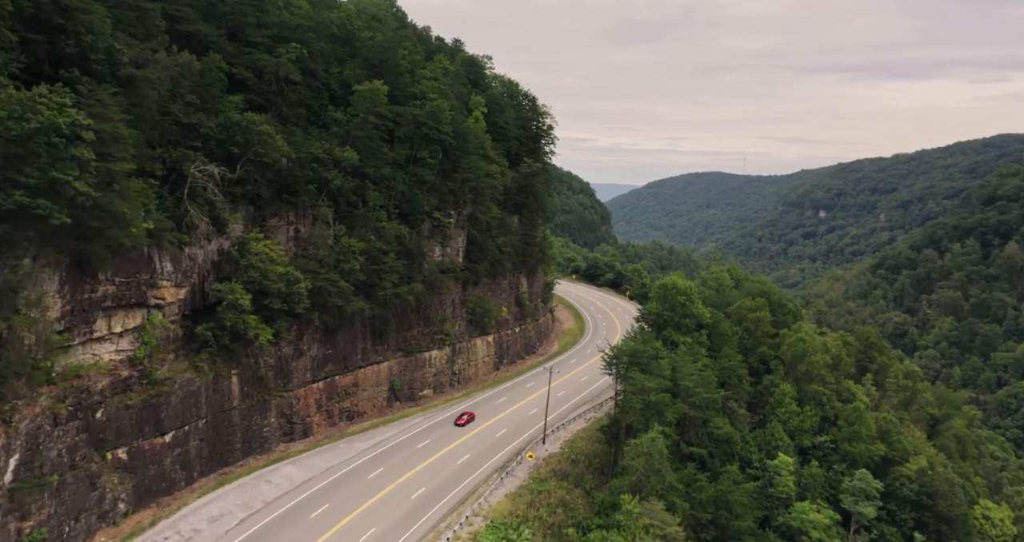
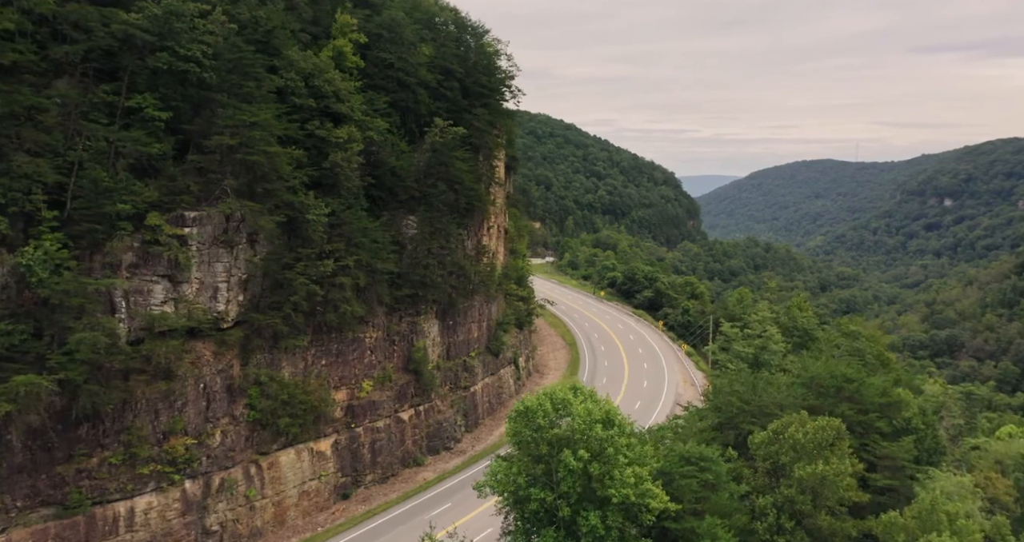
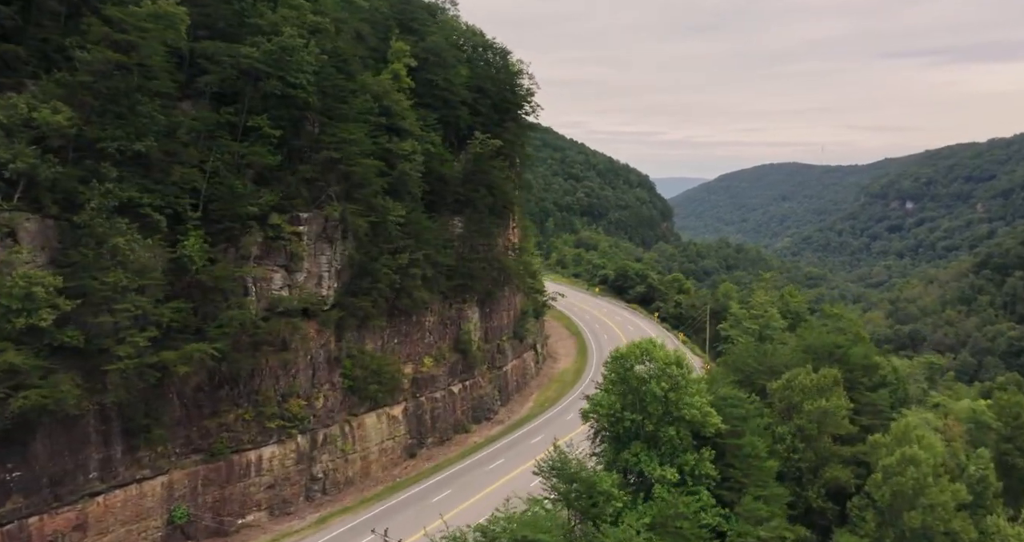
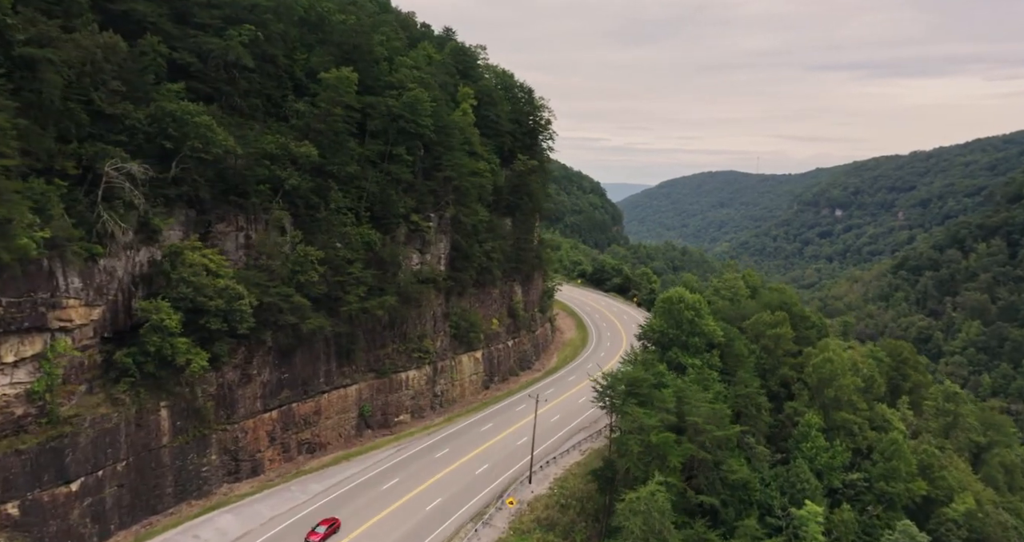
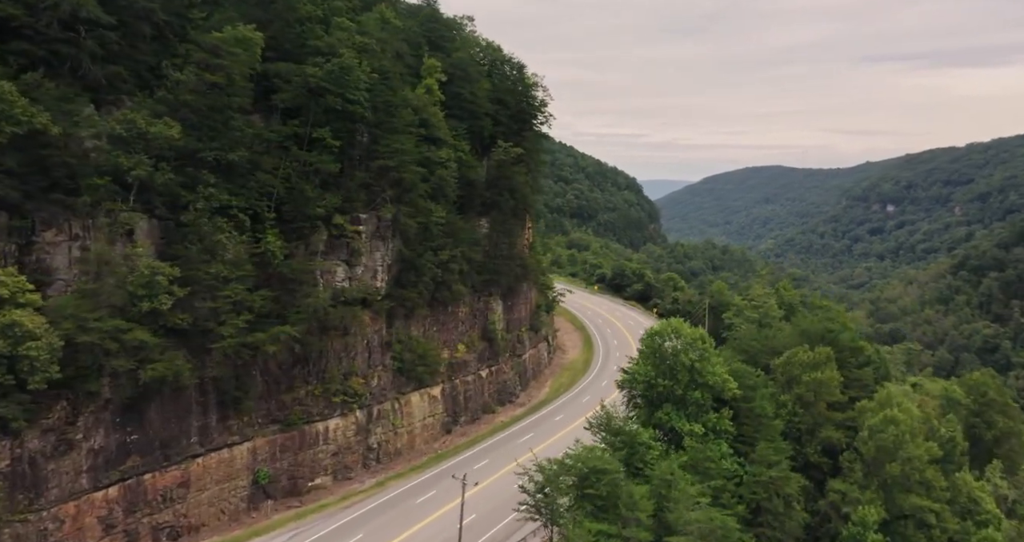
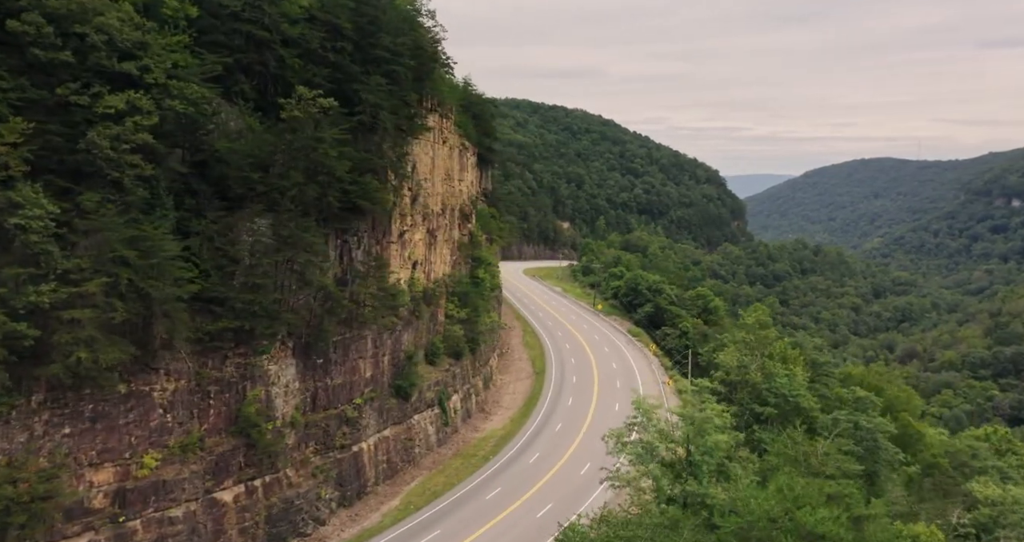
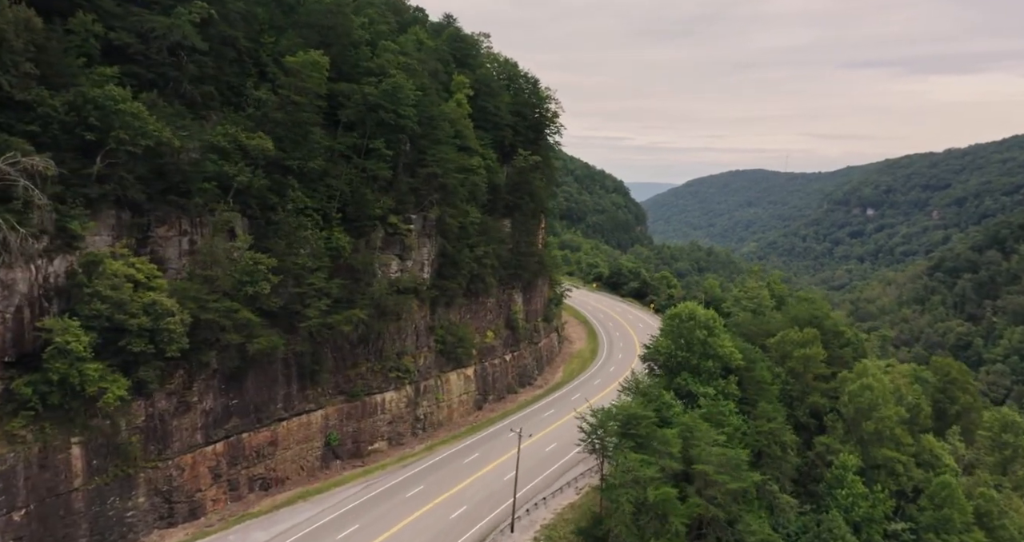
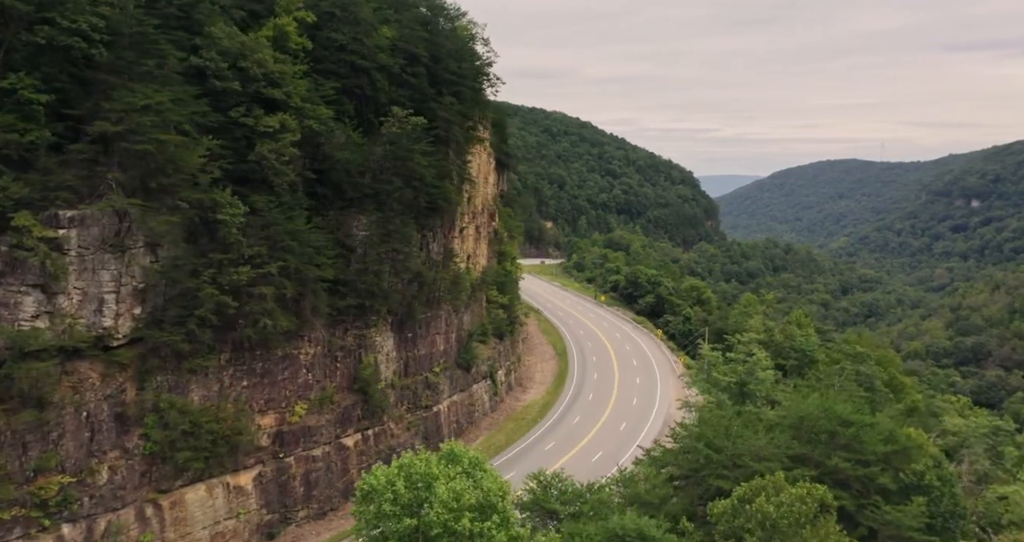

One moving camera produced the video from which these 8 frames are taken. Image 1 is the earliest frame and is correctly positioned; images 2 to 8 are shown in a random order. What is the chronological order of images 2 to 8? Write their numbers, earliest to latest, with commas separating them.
4, 7, 5, 3, 2, 8, 6
